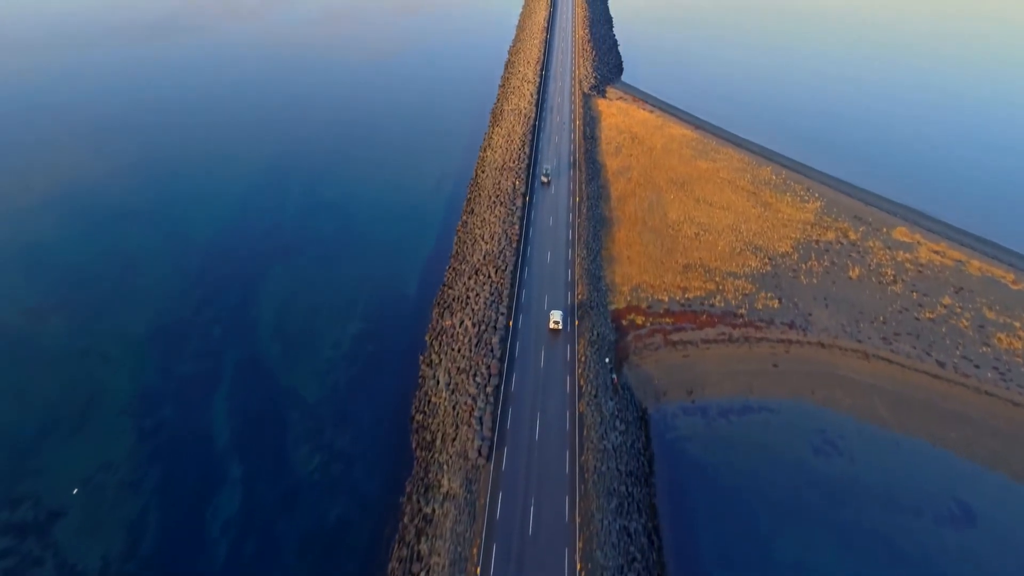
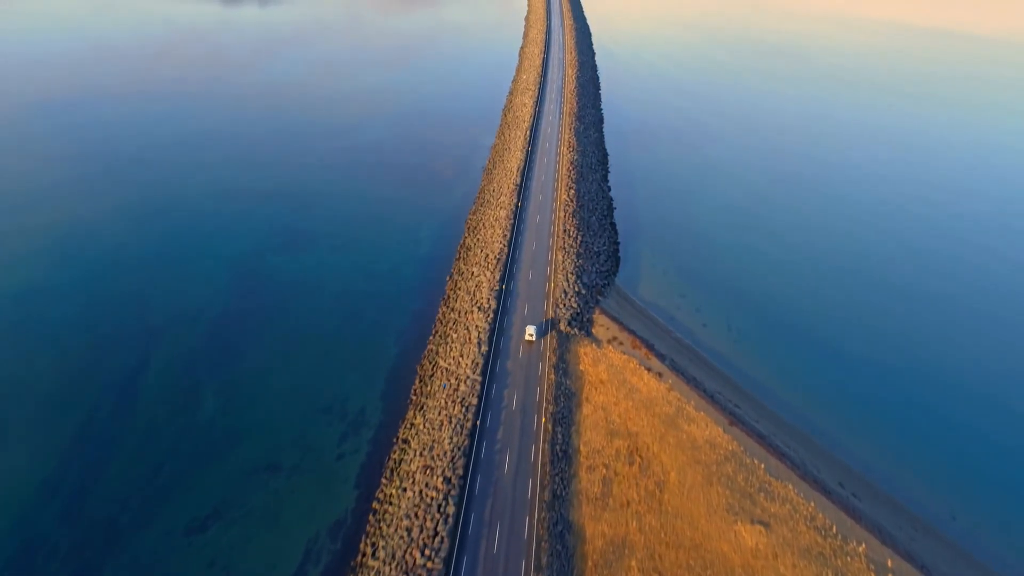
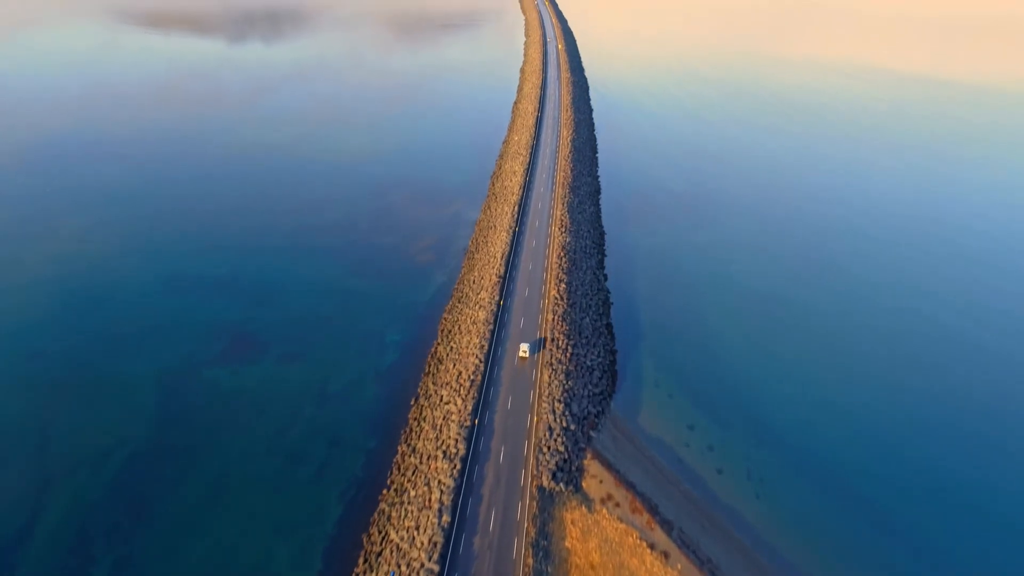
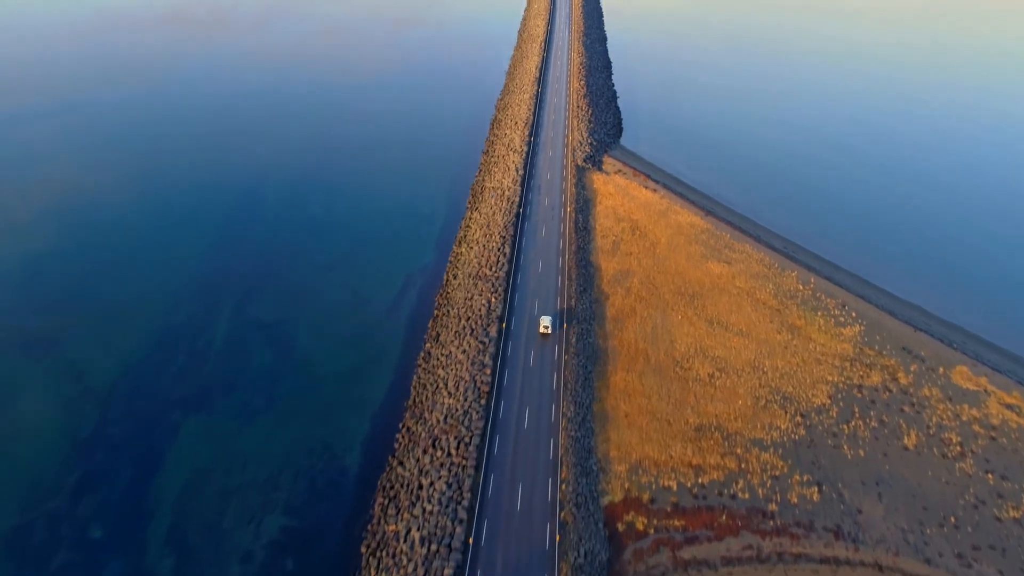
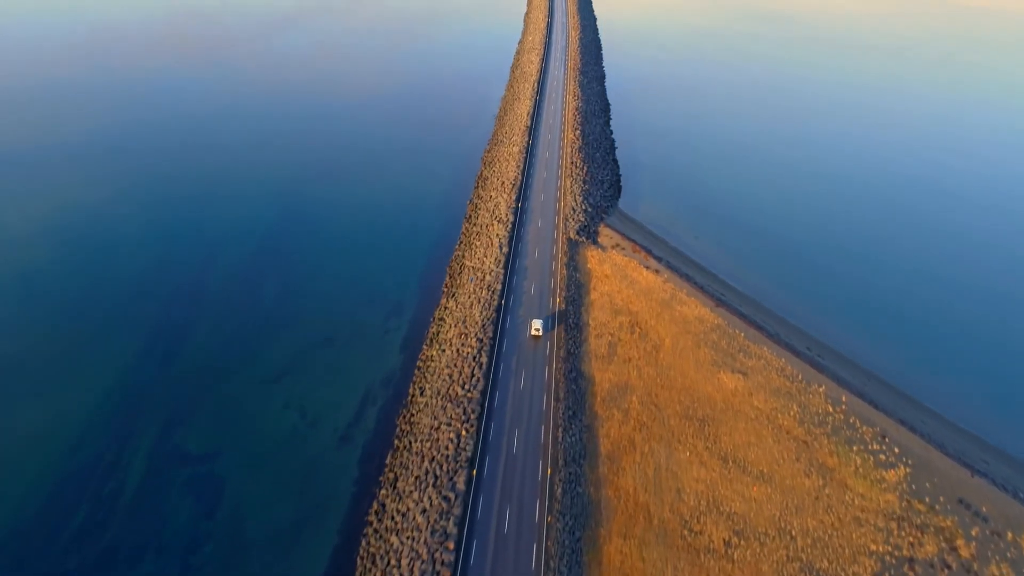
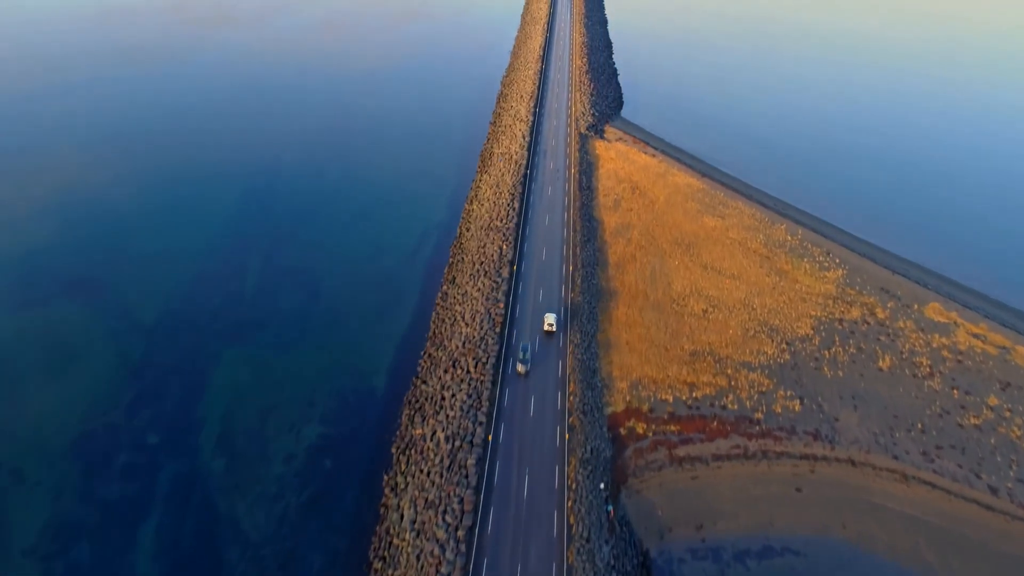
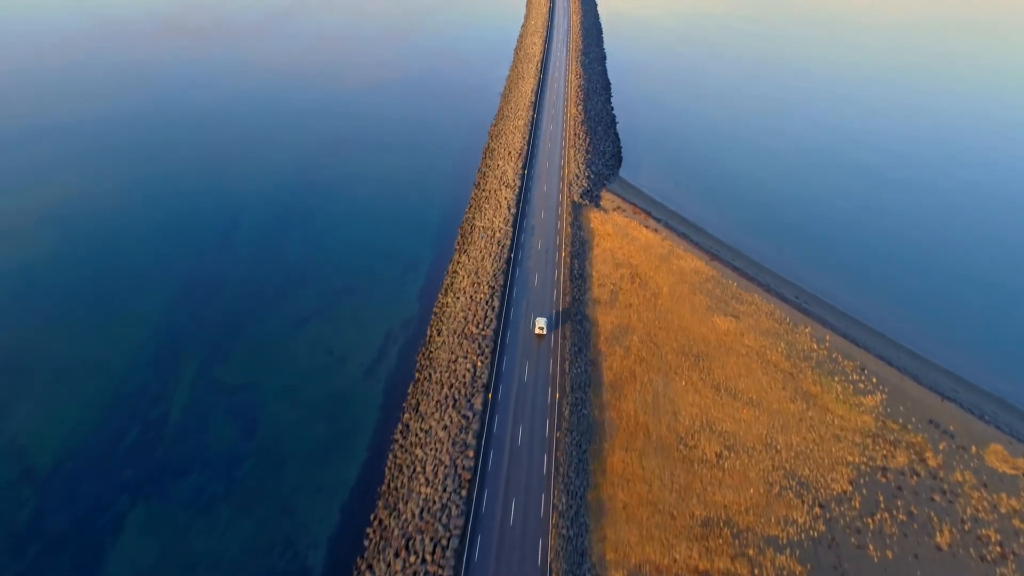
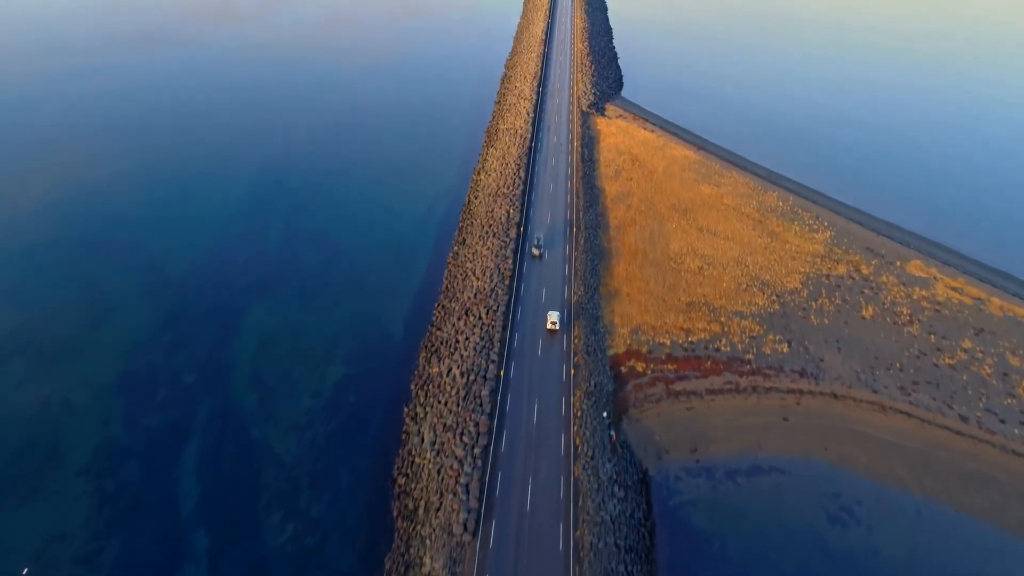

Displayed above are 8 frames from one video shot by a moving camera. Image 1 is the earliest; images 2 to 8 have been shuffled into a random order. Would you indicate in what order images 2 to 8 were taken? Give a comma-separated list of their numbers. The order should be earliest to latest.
8, 6, 4, 7, 5, 2, 3
